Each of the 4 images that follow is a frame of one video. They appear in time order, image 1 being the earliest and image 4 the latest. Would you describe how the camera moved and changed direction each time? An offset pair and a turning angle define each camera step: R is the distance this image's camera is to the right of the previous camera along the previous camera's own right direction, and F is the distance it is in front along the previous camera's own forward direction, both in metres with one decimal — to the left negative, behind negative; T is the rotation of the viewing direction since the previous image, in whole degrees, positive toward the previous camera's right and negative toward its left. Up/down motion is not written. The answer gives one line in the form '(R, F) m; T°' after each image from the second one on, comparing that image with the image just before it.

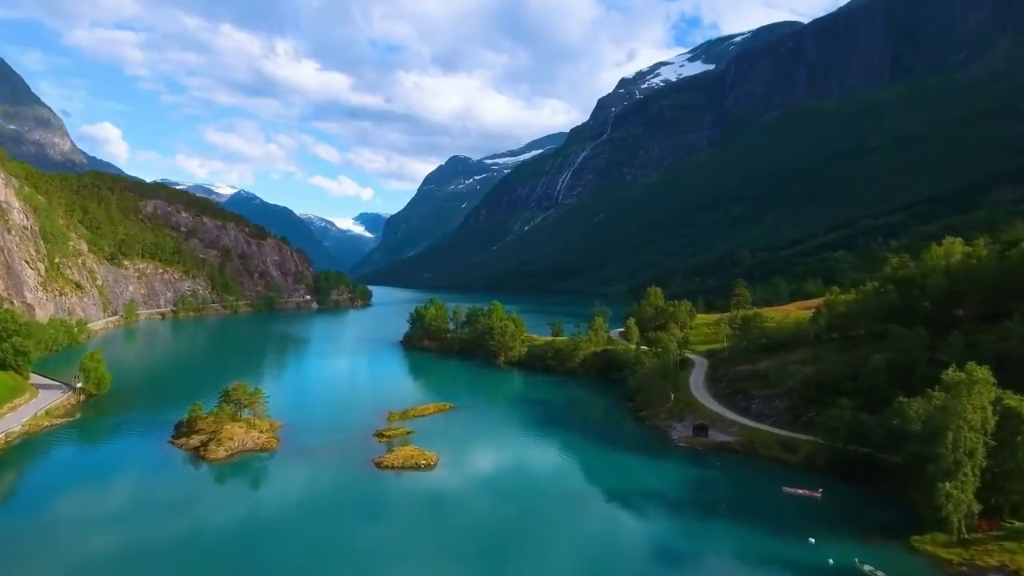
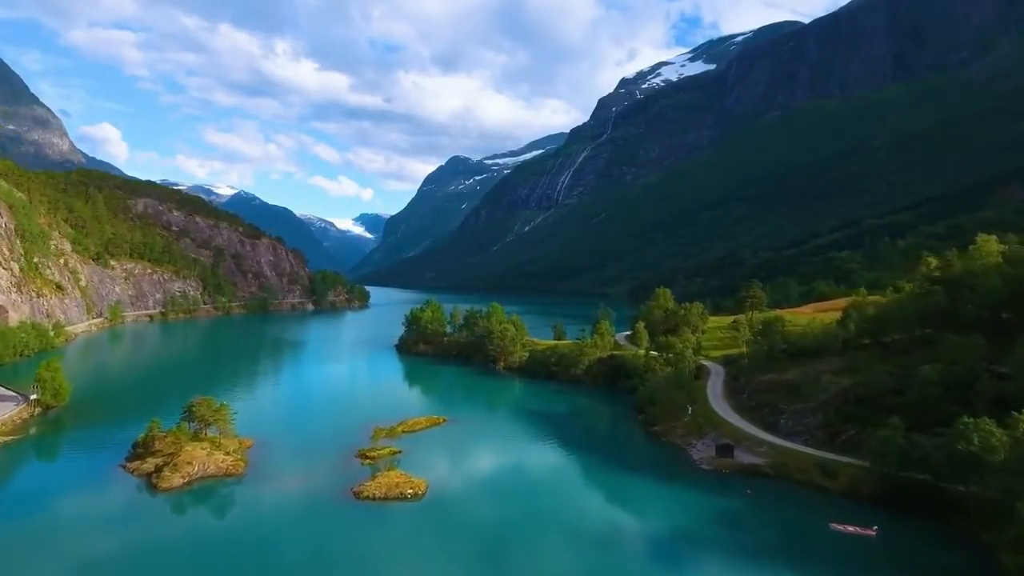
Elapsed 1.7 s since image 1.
(0.0, +5.8) m; 0°
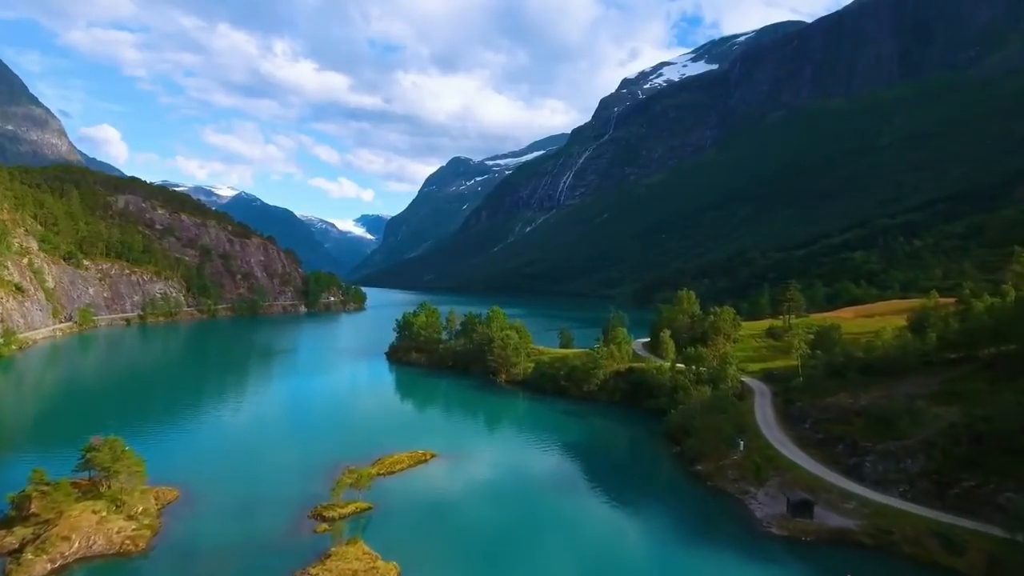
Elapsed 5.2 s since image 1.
(-0.3, +11.1) m; 0°
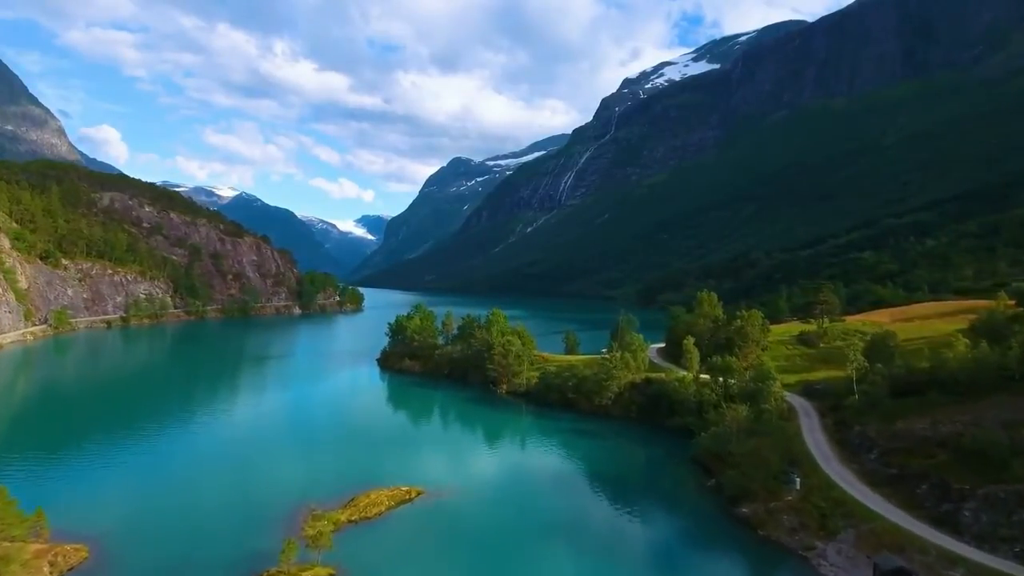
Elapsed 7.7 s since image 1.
(-0.1, +7.9) m; 0°
